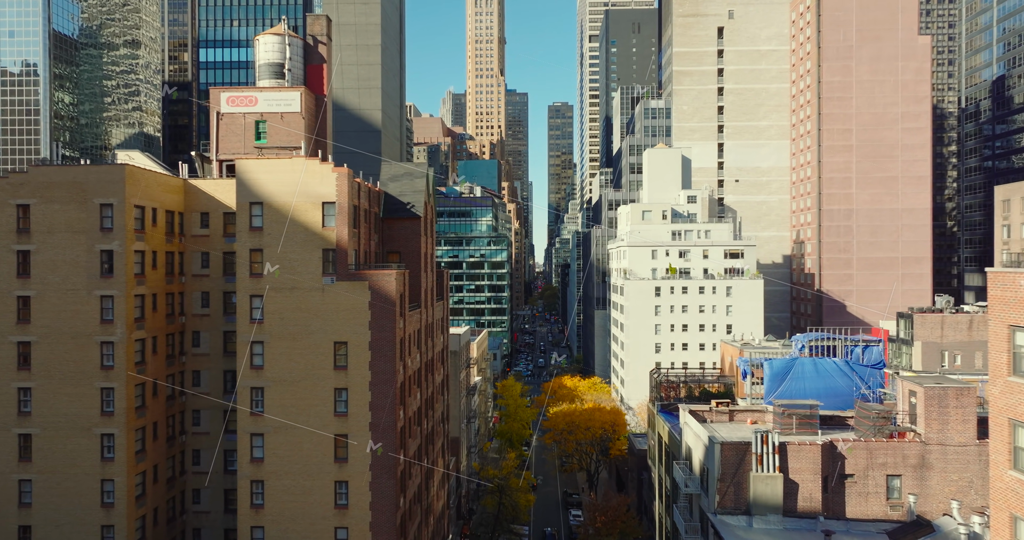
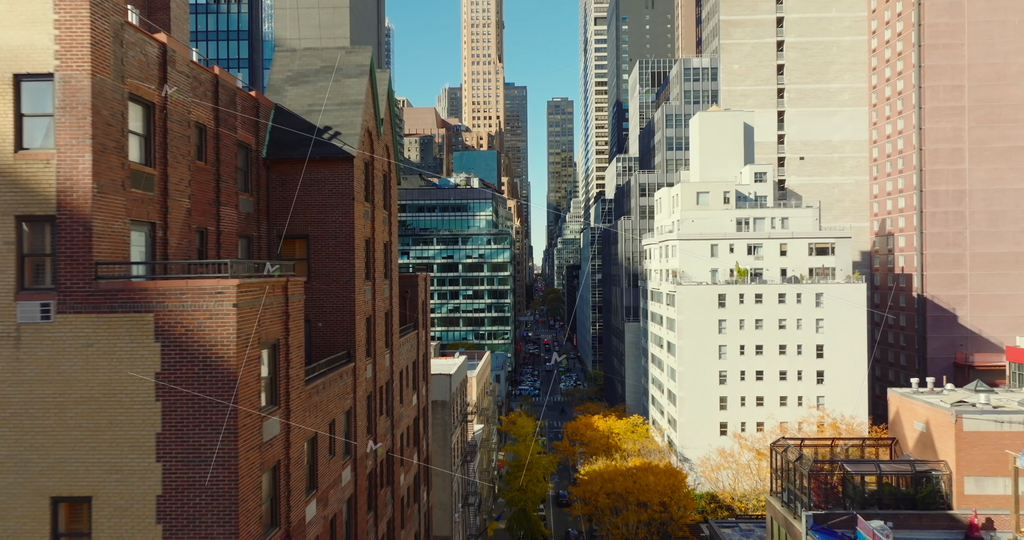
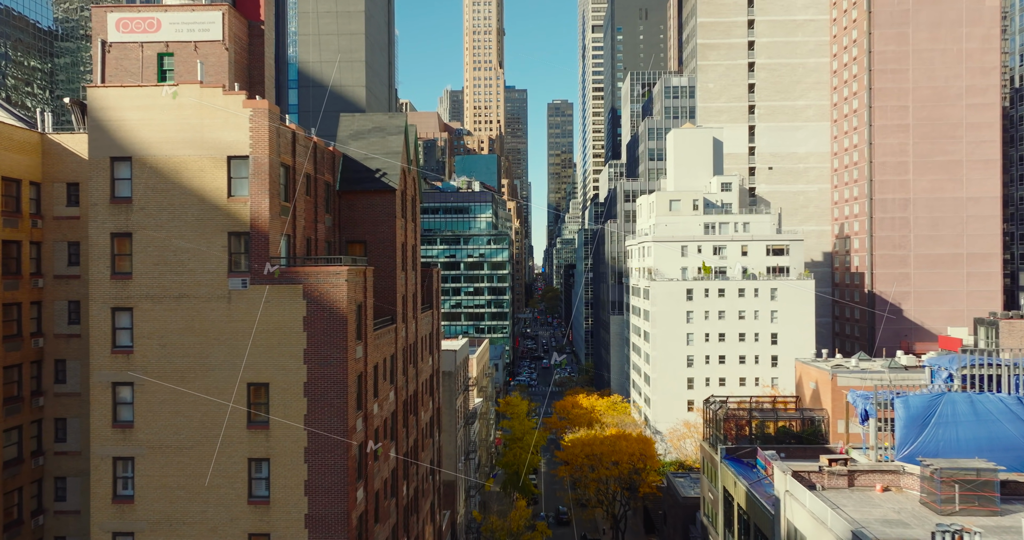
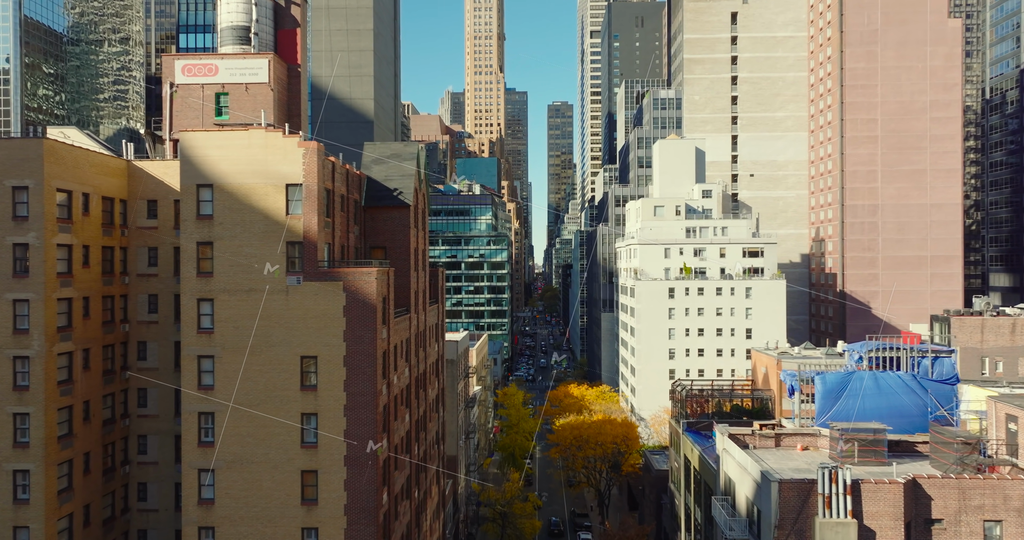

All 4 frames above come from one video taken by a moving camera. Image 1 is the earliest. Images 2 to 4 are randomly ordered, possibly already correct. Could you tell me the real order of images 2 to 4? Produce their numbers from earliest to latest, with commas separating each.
4, 3, 2
